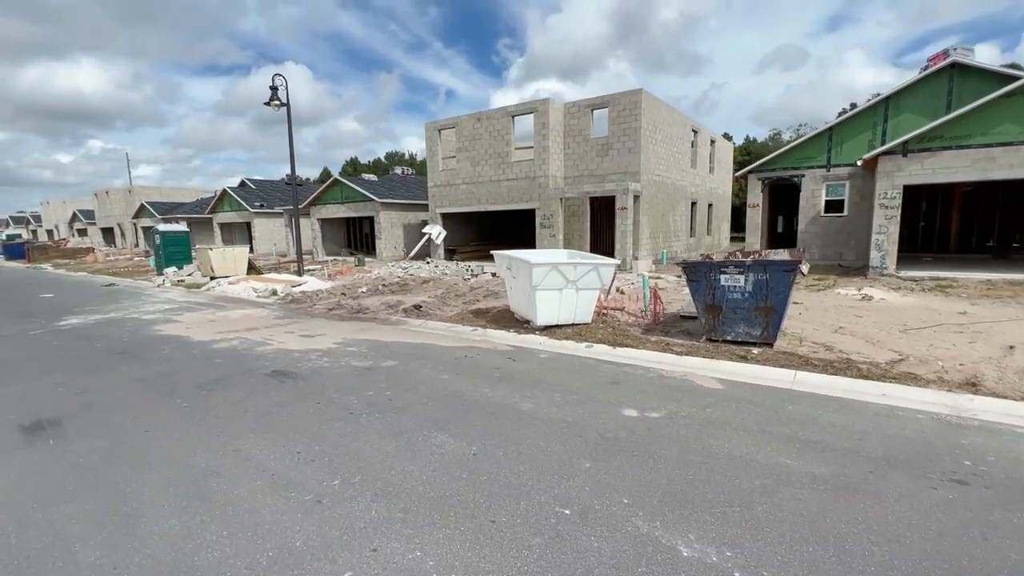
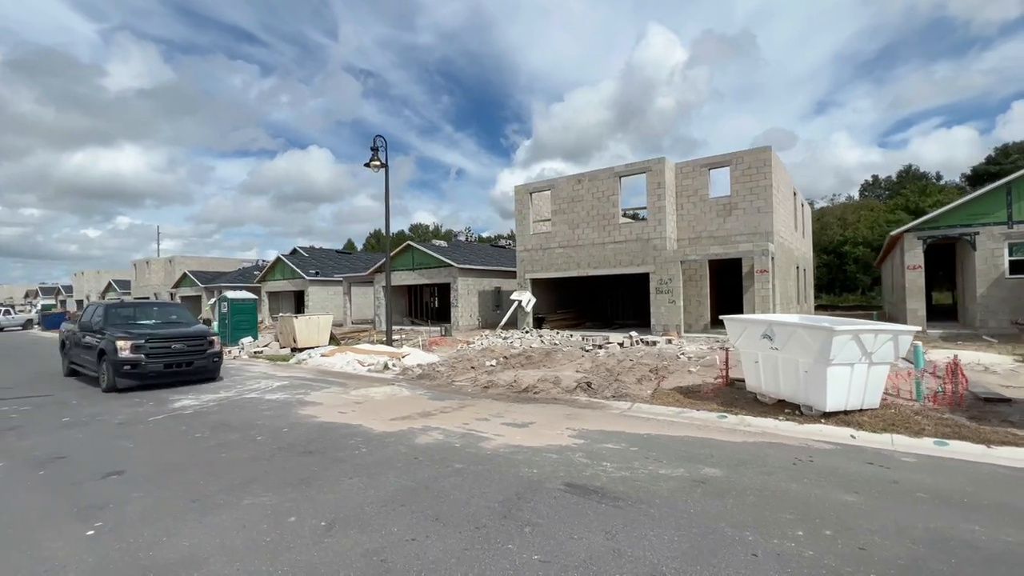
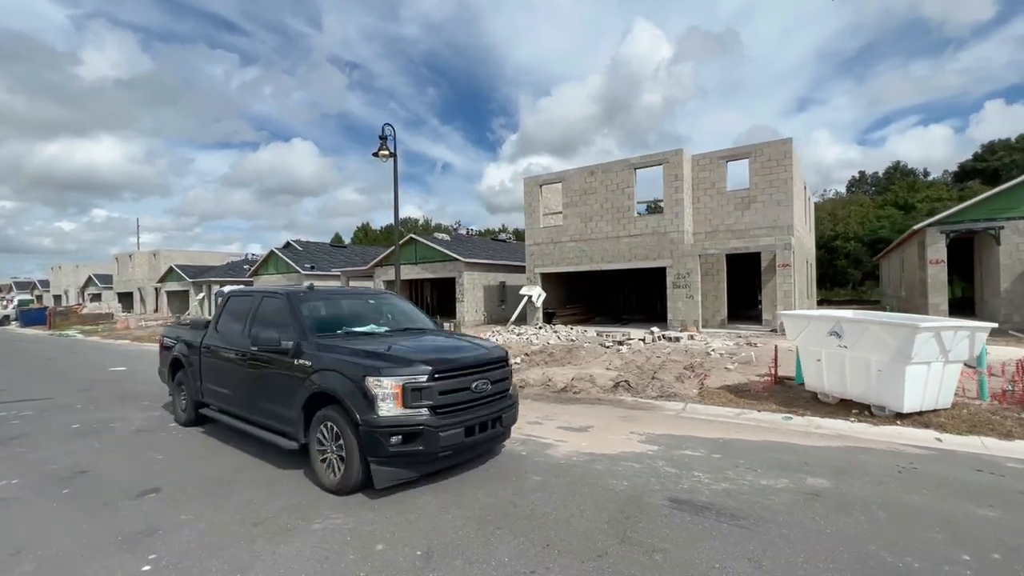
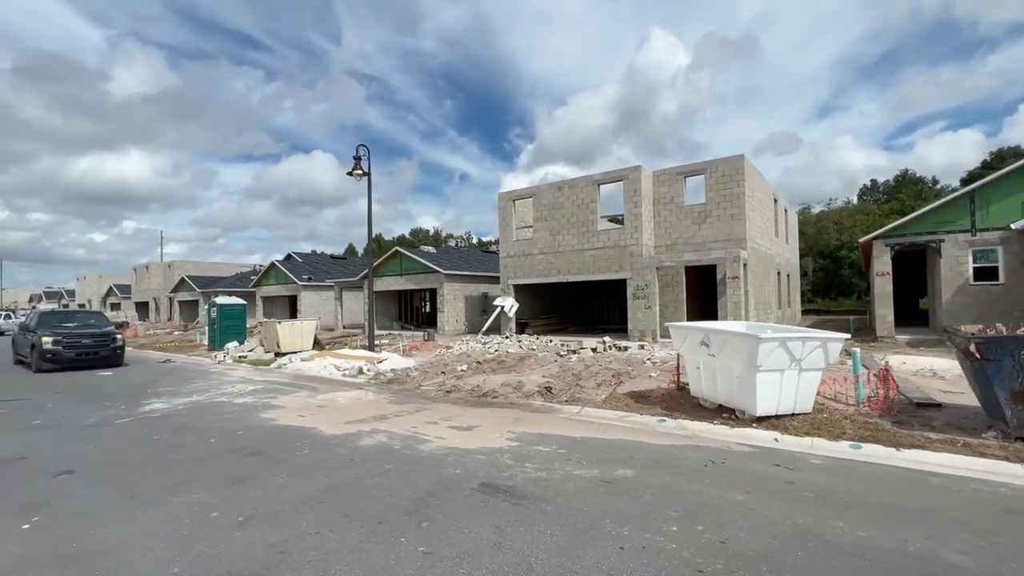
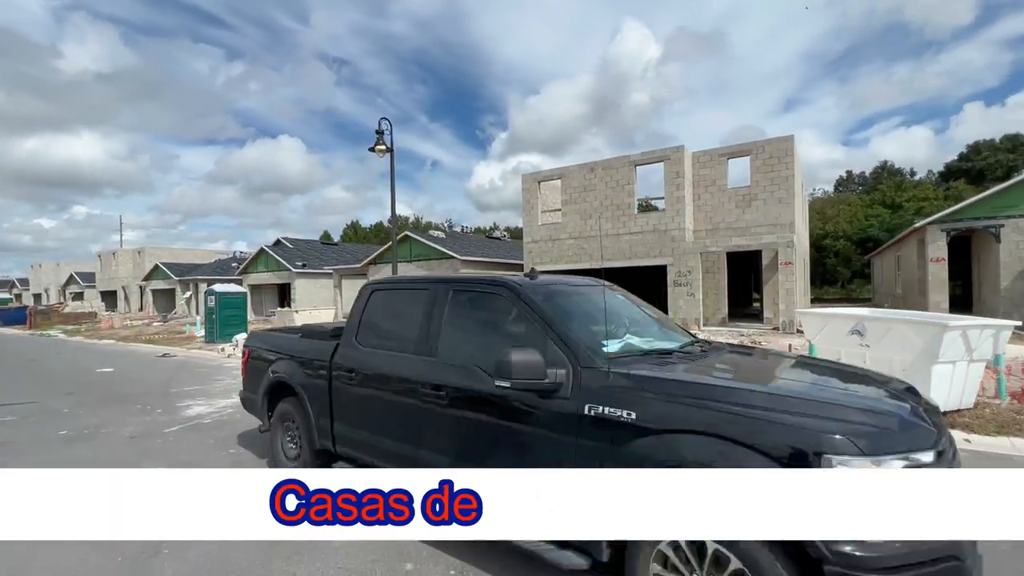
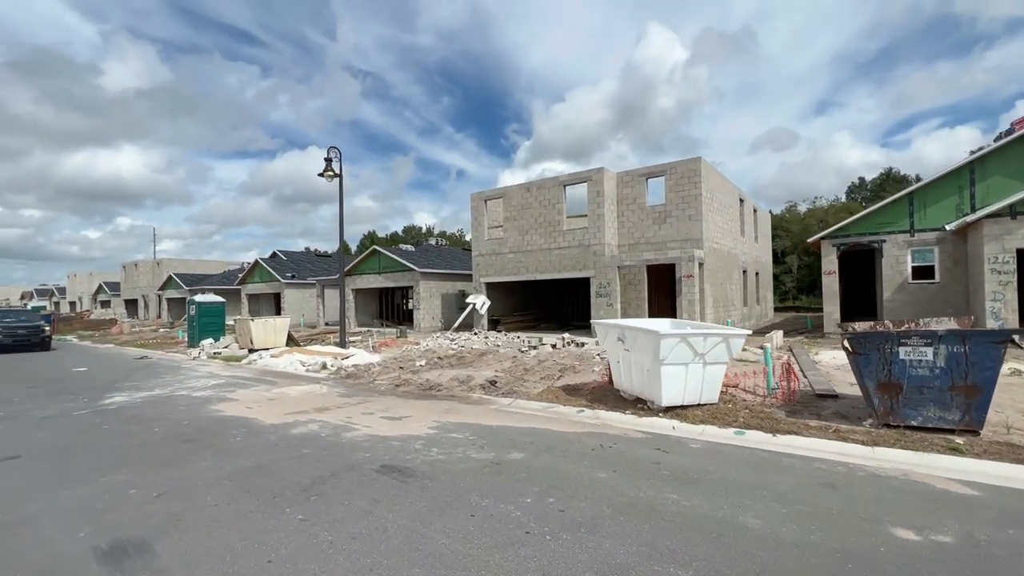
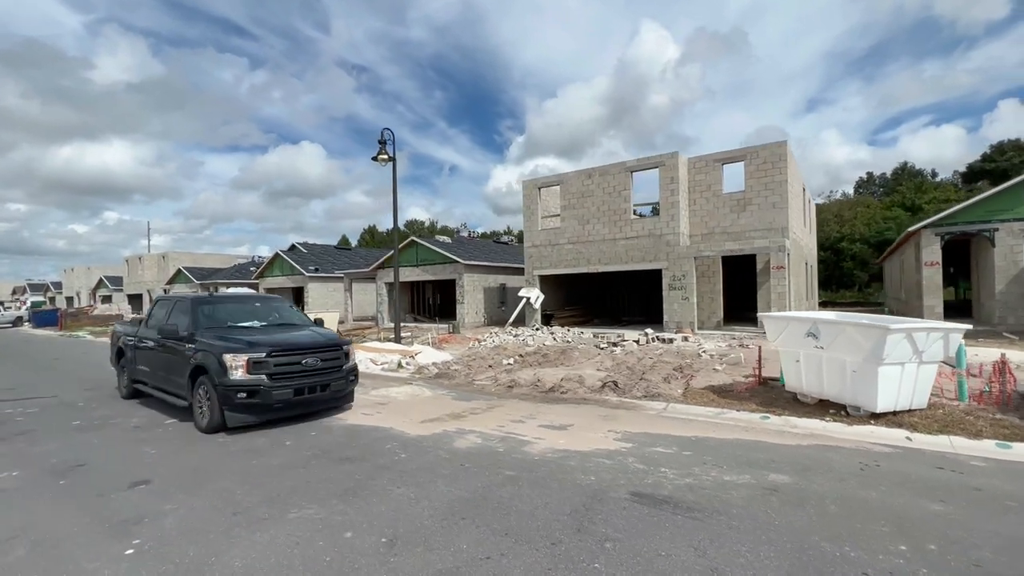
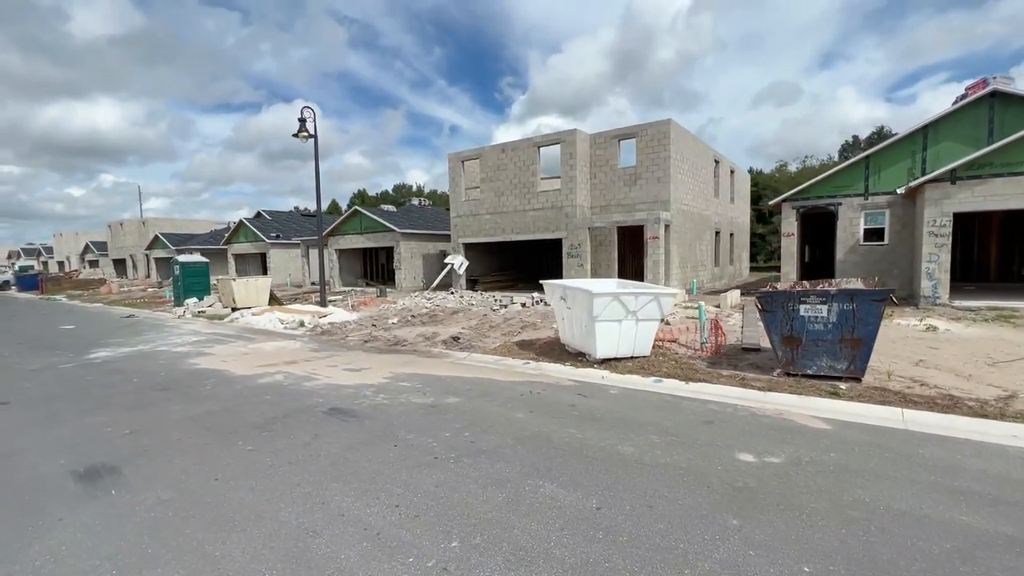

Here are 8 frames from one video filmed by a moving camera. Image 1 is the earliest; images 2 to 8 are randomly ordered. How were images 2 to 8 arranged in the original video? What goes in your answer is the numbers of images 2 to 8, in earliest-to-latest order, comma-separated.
8, 6, 4, 2, 7, 3, 5
